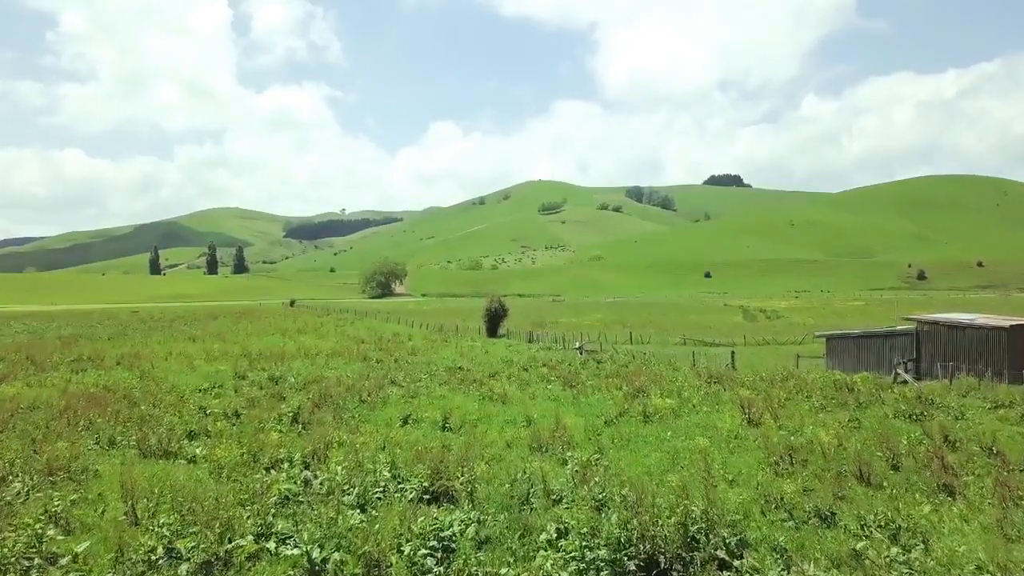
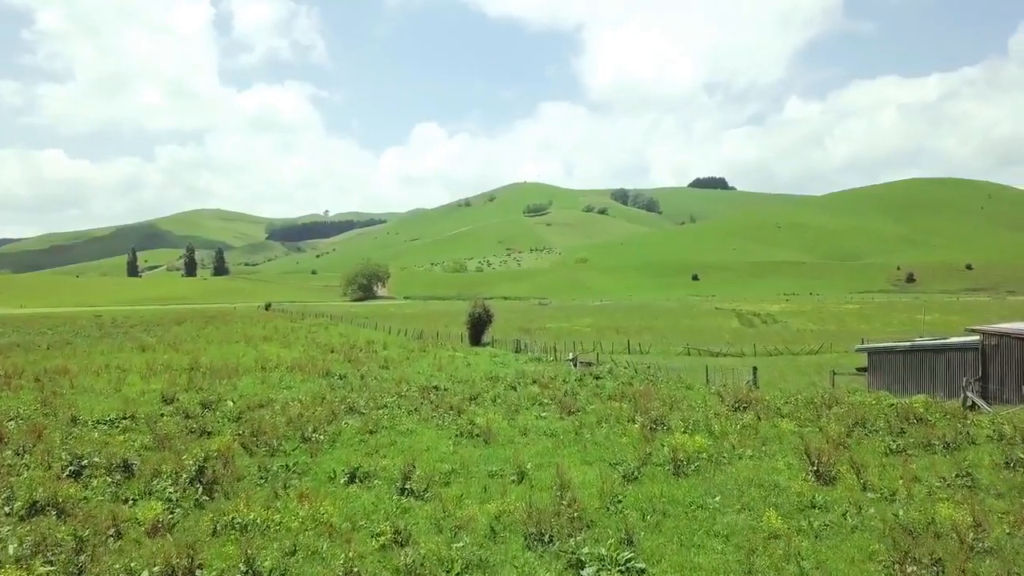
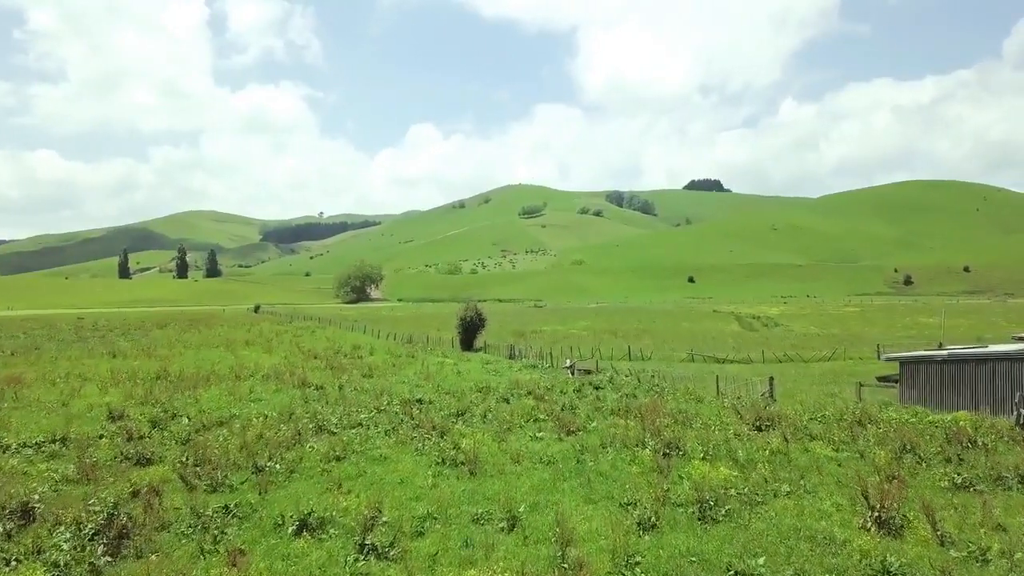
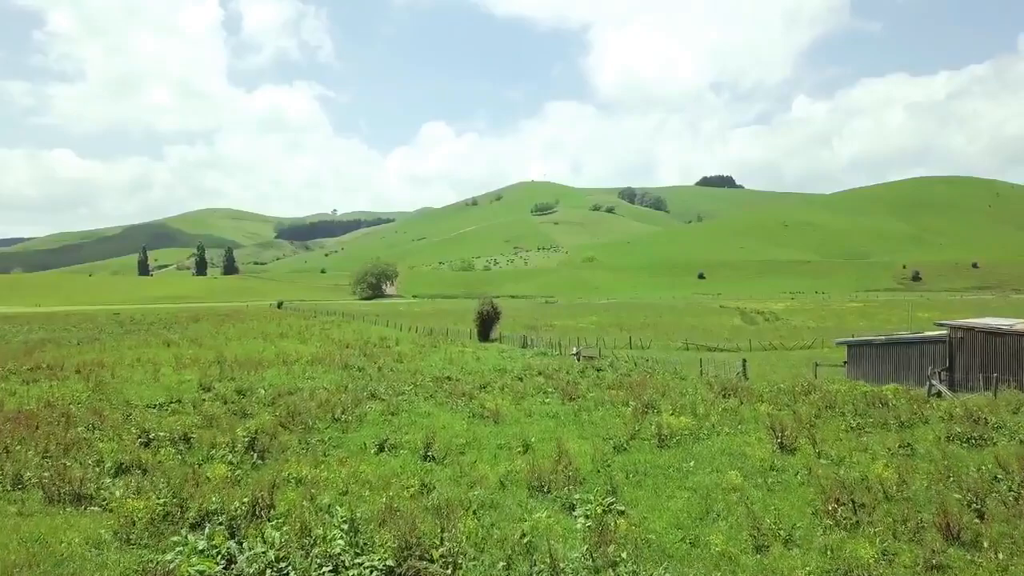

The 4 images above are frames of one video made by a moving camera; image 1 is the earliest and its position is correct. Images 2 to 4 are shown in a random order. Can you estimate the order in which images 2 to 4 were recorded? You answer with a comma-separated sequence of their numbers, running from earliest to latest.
4, 2, 3
